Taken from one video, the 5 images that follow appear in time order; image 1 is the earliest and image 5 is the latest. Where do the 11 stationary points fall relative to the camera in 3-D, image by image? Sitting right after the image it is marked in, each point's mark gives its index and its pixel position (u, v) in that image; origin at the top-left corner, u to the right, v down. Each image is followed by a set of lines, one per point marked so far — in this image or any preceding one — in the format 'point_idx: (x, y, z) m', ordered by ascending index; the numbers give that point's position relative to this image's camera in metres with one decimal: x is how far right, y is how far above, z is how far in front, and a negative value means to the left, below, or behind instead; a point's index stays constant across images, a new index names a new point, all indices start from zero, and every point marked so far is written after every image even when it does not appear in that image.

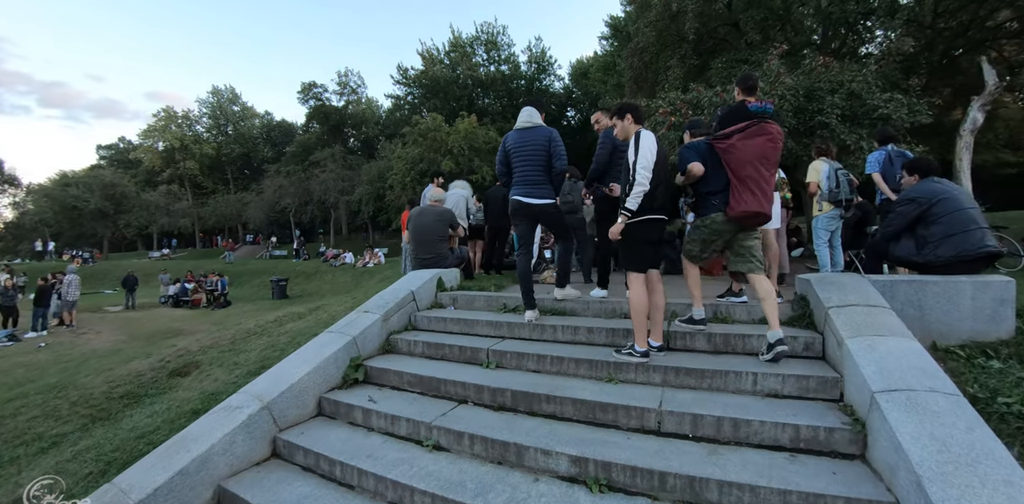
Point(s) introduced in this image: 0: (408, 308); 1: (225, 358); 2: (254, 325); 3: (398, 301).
0: (-1.2, -0.7, +5.2) m
1: (-4.3, -1.6, +6.7) m
2: (-4.9, -1.4, +8.6) m
3: (-1.3, -0.6, +5.2) m
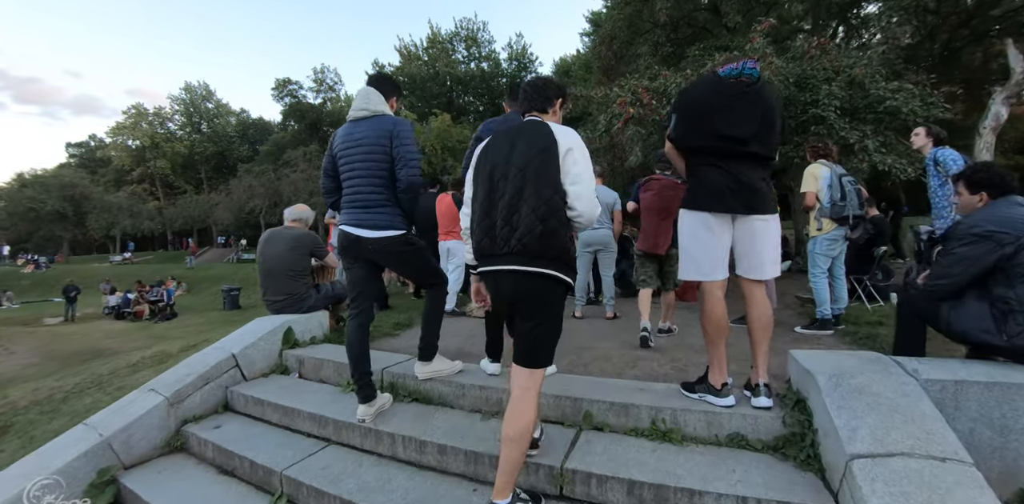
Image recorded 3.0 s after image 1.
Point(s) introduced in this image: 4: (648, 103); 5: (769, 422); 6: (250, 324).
0: (-2.3, -1.0, +3.6) m
1: (-5.4, -2.0, +5.0) m
2: (-6.0, -1.7, +6.9) m
3: (-2.4, -1.0, +3.5) m
4: (+2.1, +2.2, +6.7) m
5: (+1.2, -0.8, +2.2) m
6: (-2.3, -0.7, +4.0) m
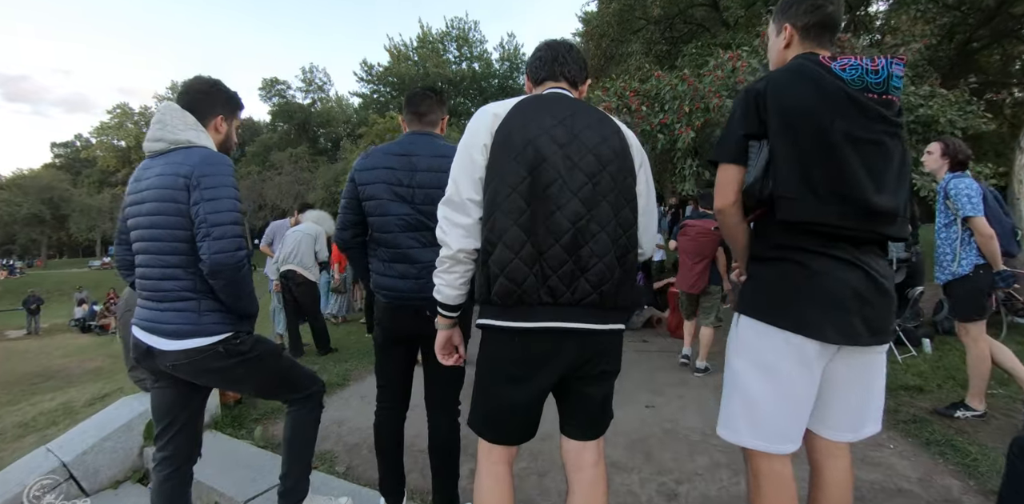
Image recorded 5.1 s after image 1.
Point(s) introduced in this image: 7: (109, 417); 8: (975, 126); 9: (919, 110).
0: (-2.7, -1.4, +2.6) m
1: (-5.8, -2.4, +4.0) m
2: (-6.5, -2.1, +5.9) m
3: (-2.8, -1.4, +2.5) m
4: (+1.6, +1.8, +5.8) m
5: (+0.8, -1.2, +1.2) m
6: (-2.8, -1.1, +3.0) m
7: (-2.7, -1.1, +3.0) m
8: (+5.7, +1.5, +5.5) m
9: (+4.8, +1.7, +5.3) m
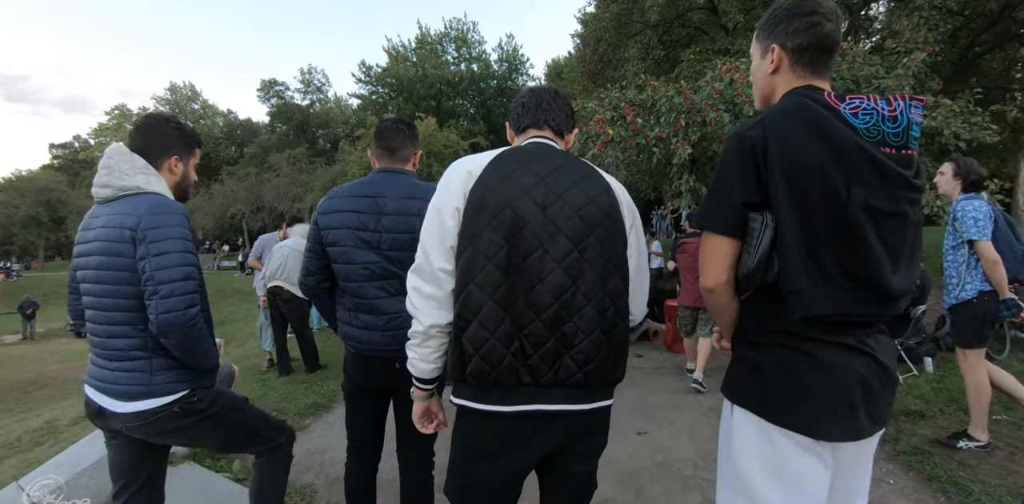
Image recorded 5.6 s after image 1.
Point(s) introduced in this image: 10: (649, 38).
0: (-2.8, -1.6, +2.5) m
1: (-5.9, -2.6, +3.9) m
2: (-6.6, -2.3, +5.8) m
3: (-2.9, -1.6, +2.4) m
4: (+1.6, +1.6, +5.7) m
5: (+0.8, -1.4, +1.1) m
6: (-2.8, -1.3, +2.9) m
7: (-2.8, -1.3, +2.9) m
8: (+5.6, +1.4, +5.4) m
9: (+4.7, +1.5, +5.2) m
10: (+3.1, +4.8, +10.1) m
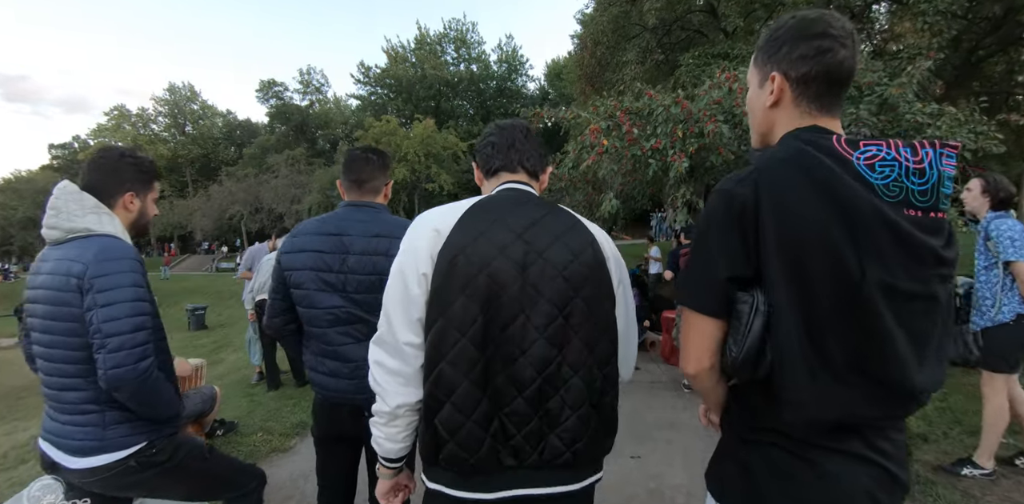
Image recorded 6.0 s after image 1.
0: (-2.9, -1.7, +2.4) m
1: (-6.0, -2.7, +3.8) m
2: (-6.7, -2.5, +5.7) m
3: (-3.0, -1.7, +2.3) m
4: (+1.5, +1.5, +5.6) m
5: (+0.7, -1.6, +1.0) m
6: (-2.9, -1.4, +2.8) m
7: (-2.9, -1.4, +2.8) m
8: (+5.5, +1.2, +5.3) m
9: (+4.6, +1.4, +5.1) m
10: (+3.0, +4.7, +10.0) m
